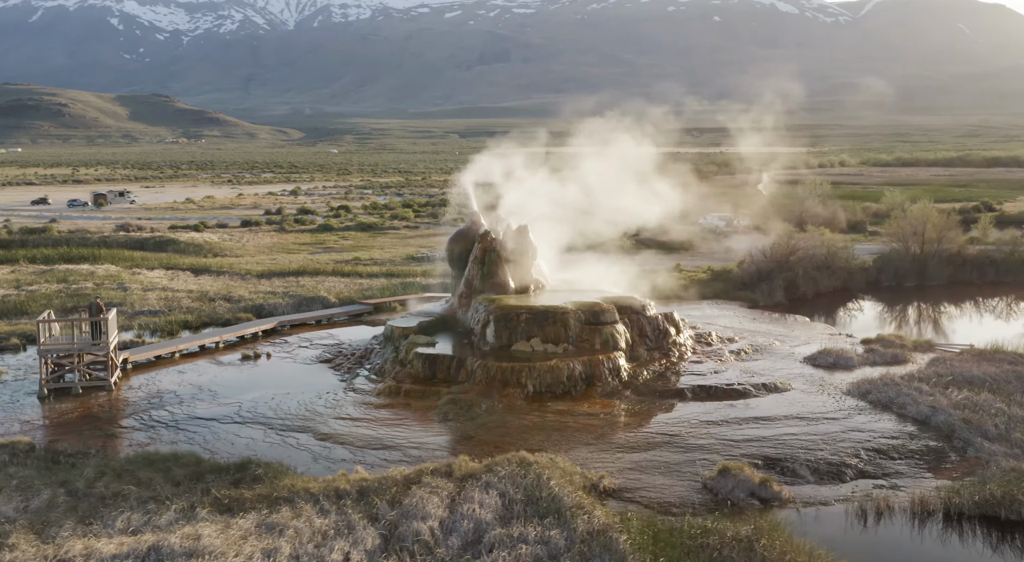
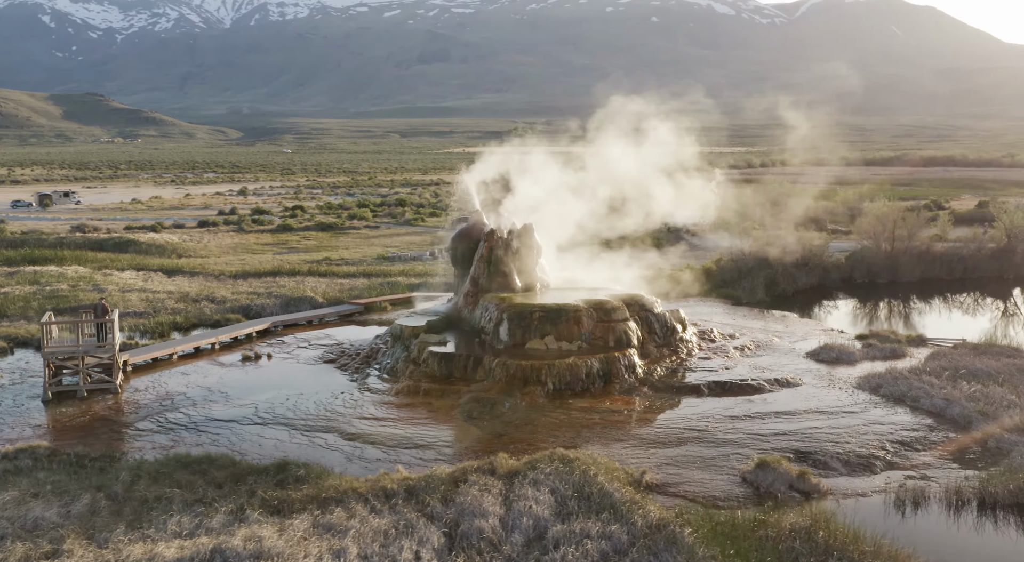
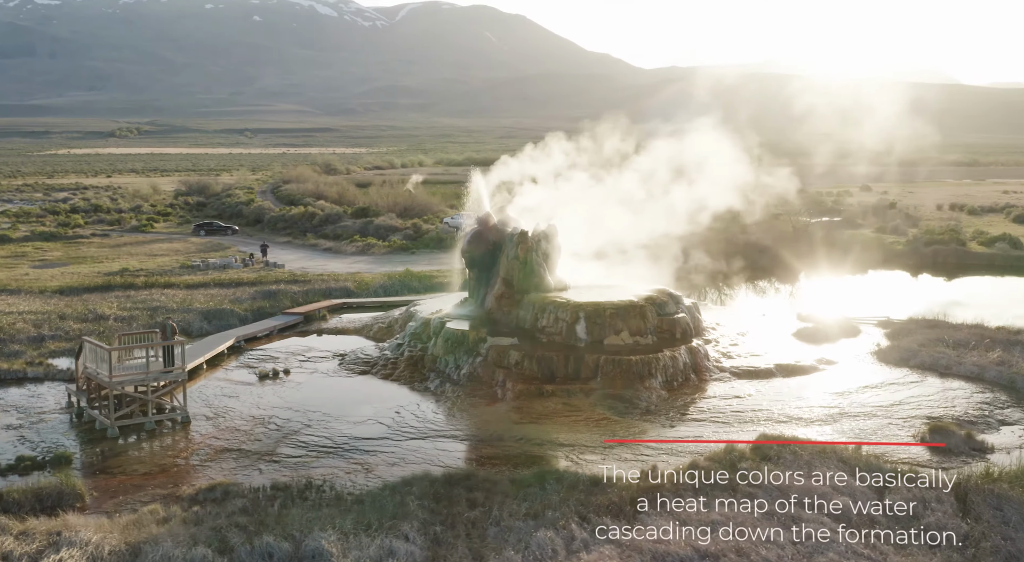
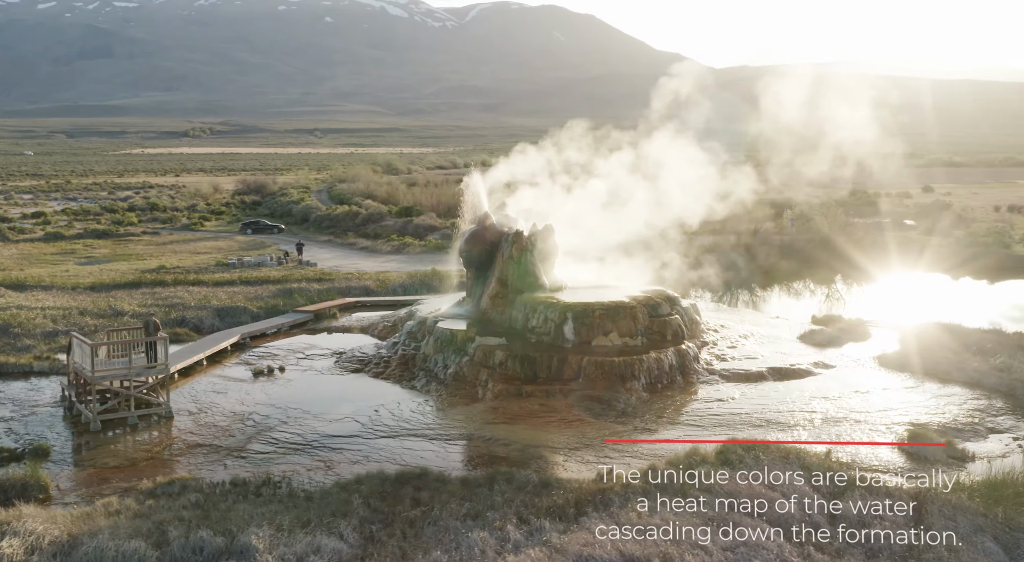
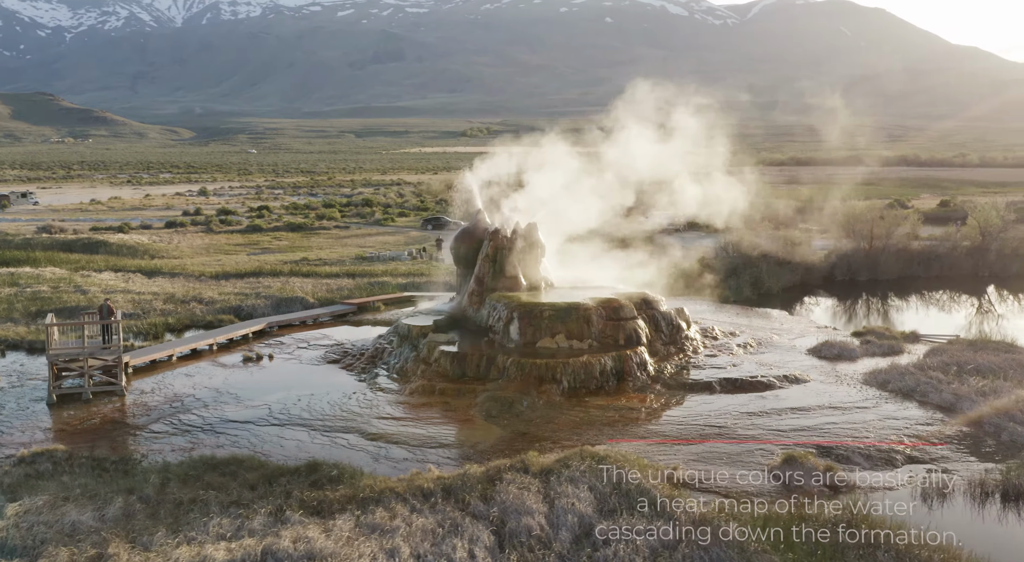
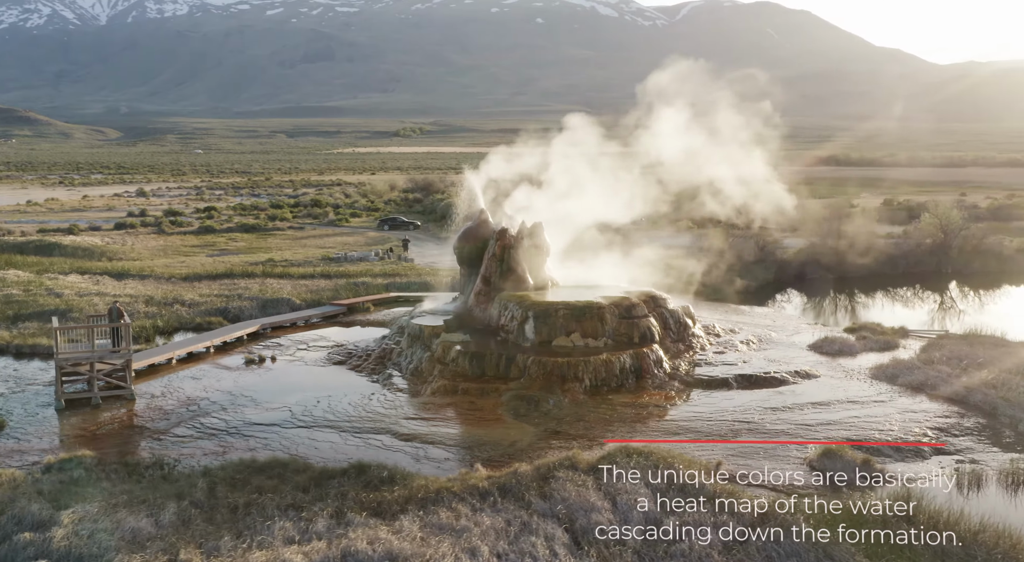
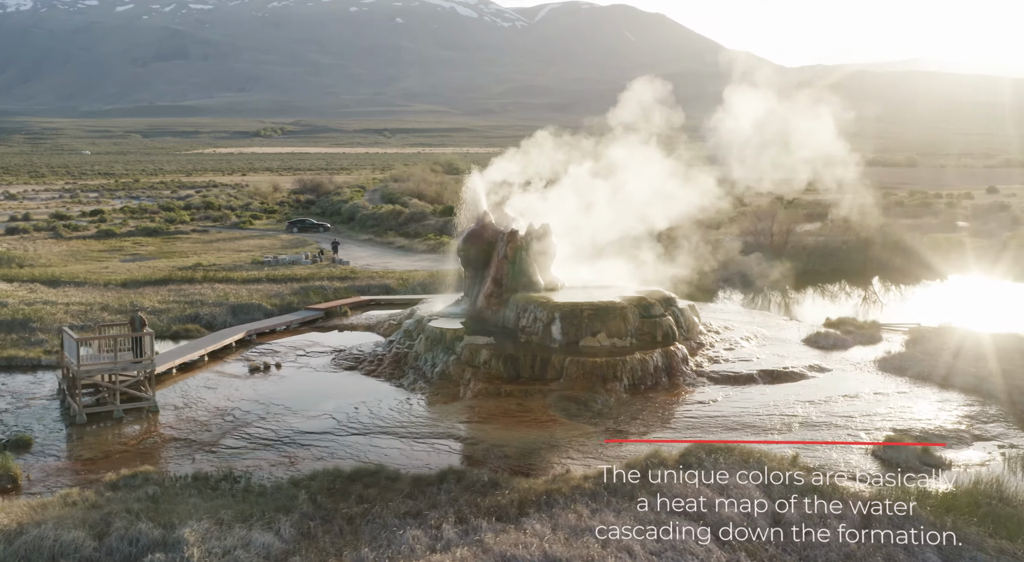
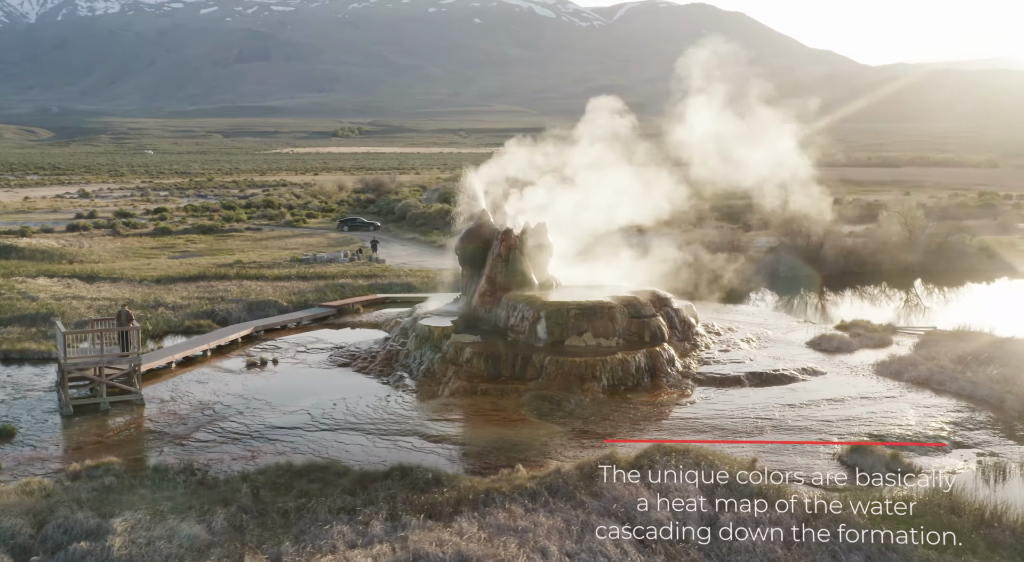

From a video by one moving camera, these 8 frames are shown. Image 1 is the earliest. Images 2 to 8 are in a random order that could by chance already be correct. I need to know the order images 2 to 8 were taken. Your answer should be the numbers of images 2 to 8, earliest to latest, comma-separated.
2, 5, 6, 8, 7, 4, 3
